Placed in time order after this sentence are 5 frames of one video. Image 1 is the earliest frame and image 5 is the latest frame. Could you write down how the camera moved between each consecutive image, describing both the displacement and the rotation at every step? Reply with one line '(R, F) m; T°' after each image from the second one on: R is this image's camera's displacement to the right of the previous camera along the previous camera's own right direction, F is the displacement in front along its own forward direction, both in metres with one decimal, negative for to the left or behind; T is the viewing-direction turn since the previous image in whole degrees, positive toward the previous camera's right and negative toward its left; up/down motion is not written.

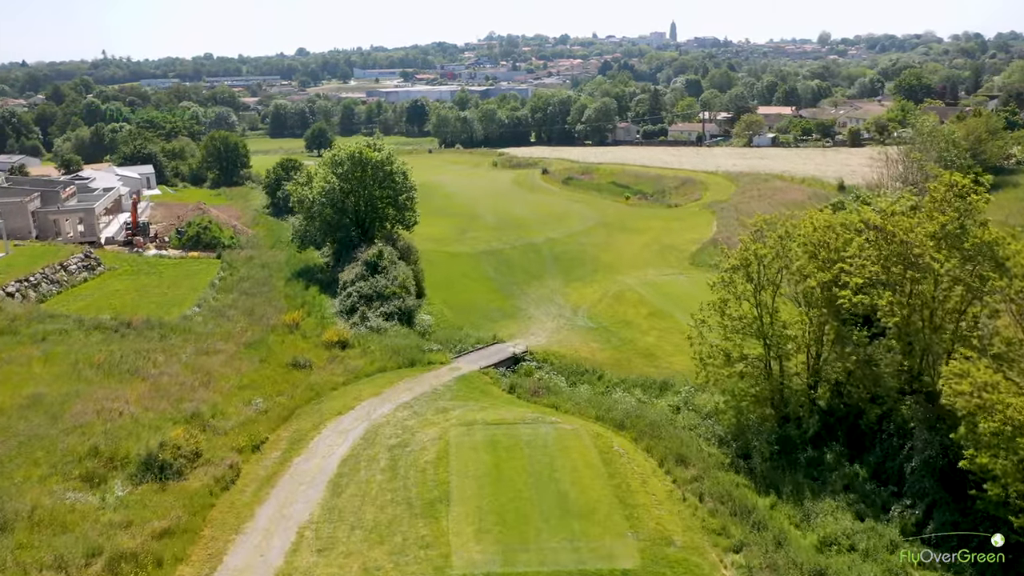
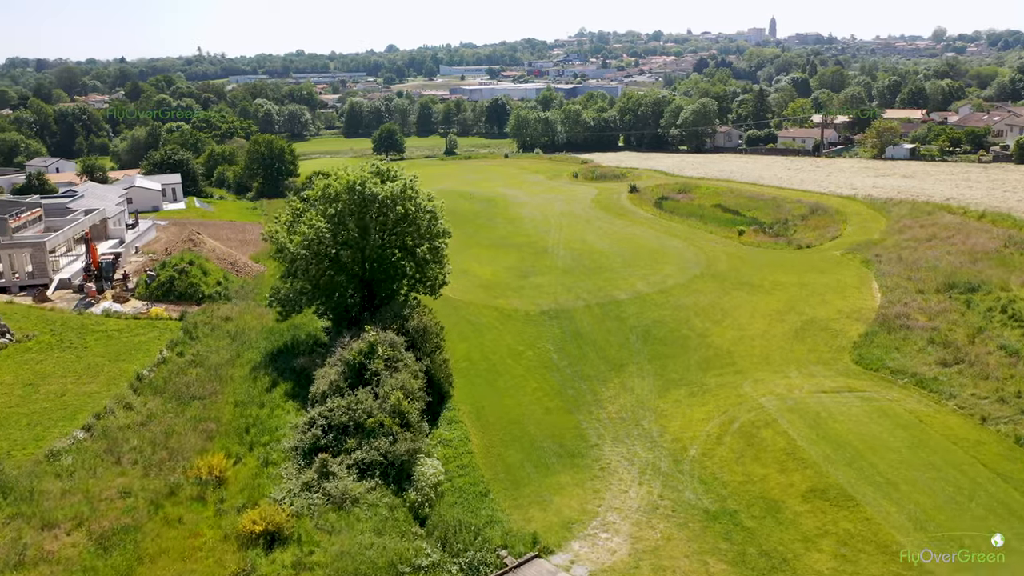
(+0.5, +14.0) m; -6°
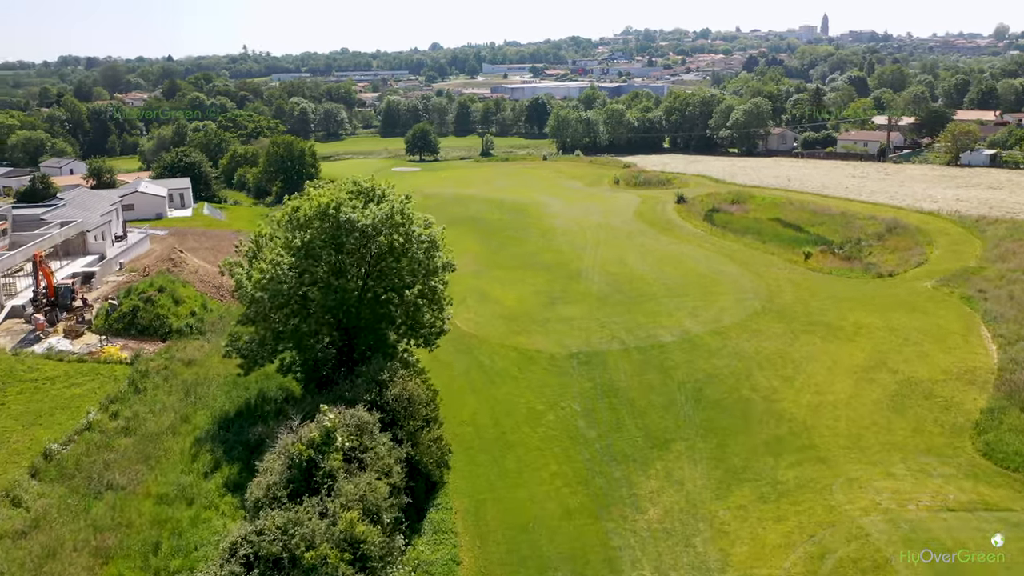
(+0.7, +6.5) m; -3°
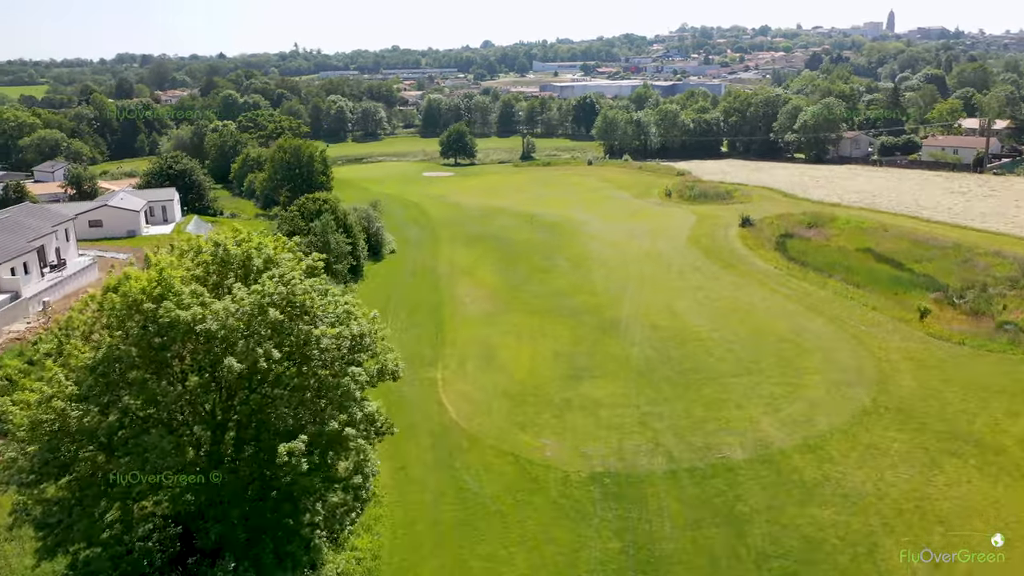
(+1.4, +10.2) m; -3°
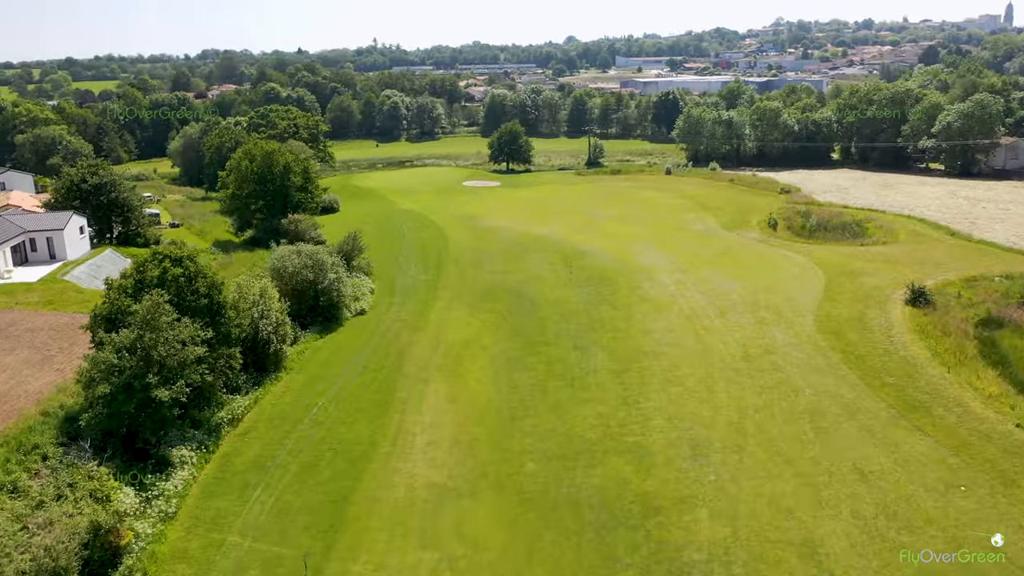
(+2.6, +19.5) m; -6°
